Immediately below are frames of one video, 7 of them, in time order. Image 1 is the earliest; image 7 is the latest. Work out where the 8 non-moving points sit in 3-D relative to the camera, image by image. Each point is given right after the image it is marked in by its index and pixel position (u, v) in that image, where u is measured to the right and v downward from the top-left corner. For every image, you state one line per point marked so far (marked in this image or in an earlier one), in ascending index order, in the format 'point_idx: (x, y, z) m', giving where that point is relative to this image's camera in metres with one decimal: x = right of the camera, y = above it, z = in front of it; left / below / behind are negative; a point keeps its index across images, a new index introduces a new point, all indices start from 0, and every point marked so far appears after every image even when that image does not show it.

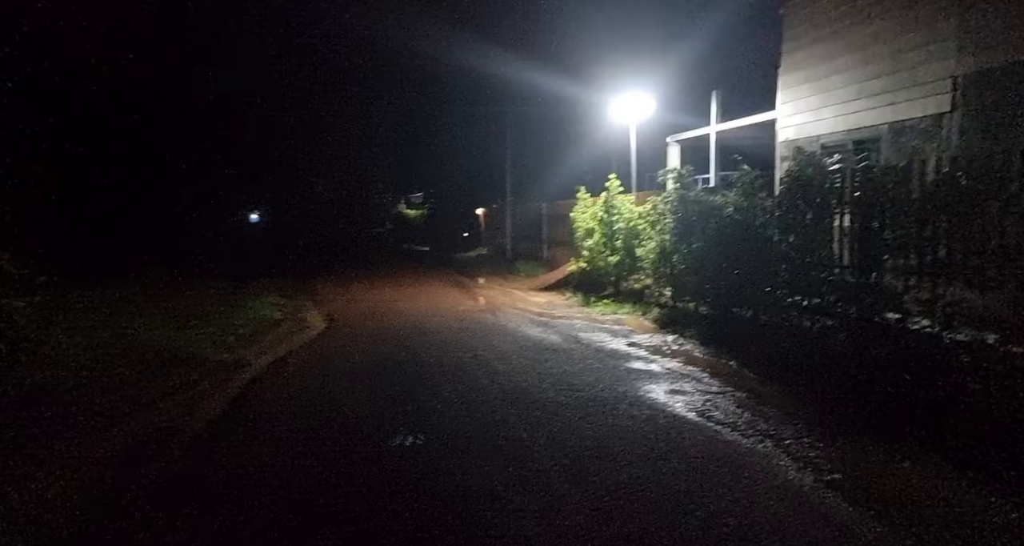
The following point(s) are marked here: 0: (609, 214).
0: (+2.5, +1.5, +15.2) m
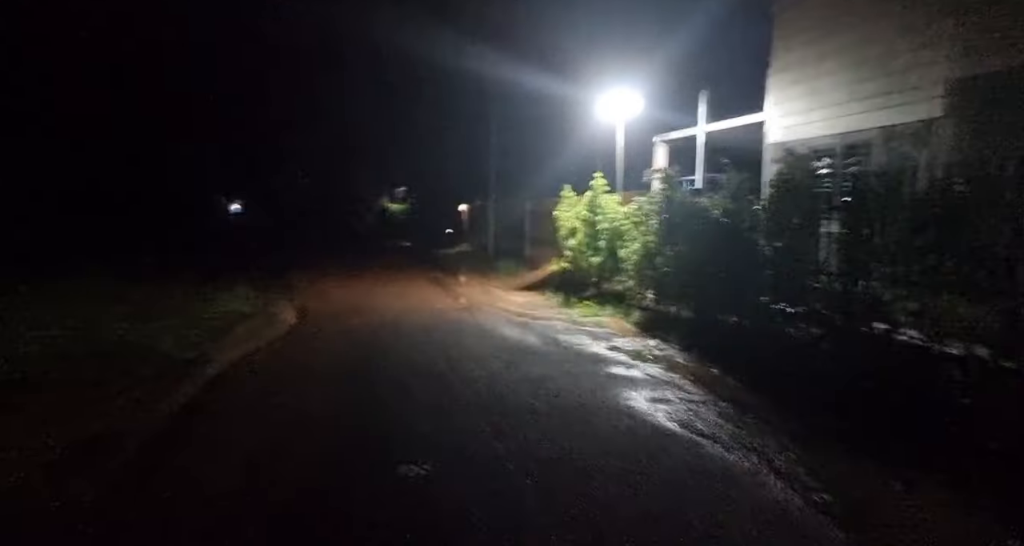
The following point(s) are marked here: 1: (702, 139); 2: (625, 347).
0: (+2.0, +1.5, +15.0) m
1: (+4.6, +3.2, +14.3) m
2: (+1.8, -1.2, +9.6) m
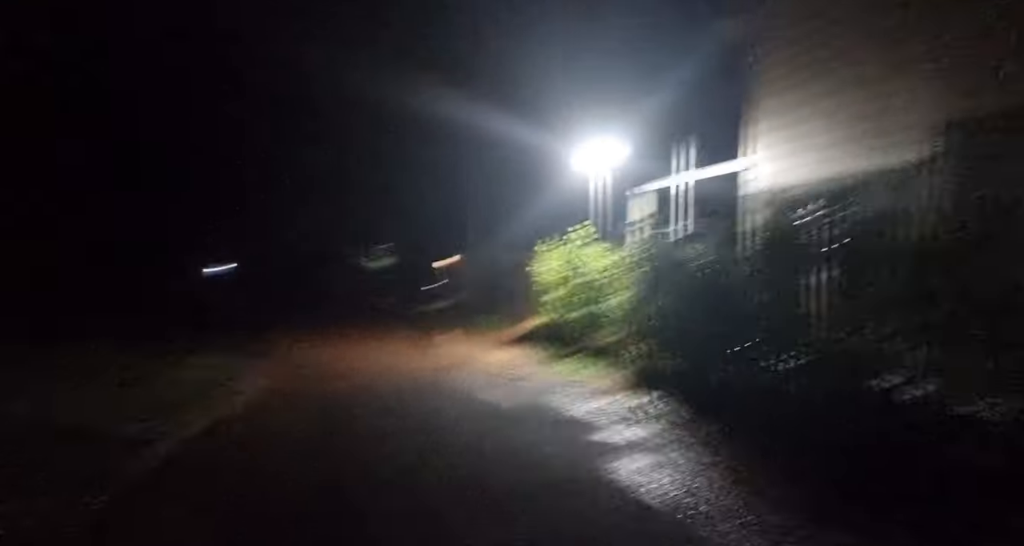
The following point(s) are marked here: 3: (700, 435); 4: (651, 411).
0: (+1.4, +0.2, +14.7) m
1: (+3.9, +2.0, +14.2) m
2: (+1.5, -2.1, +9.1) m
3: (+2.2, -2.0, +7.2) m
4: (+2.0, -2.0, +8.6) m
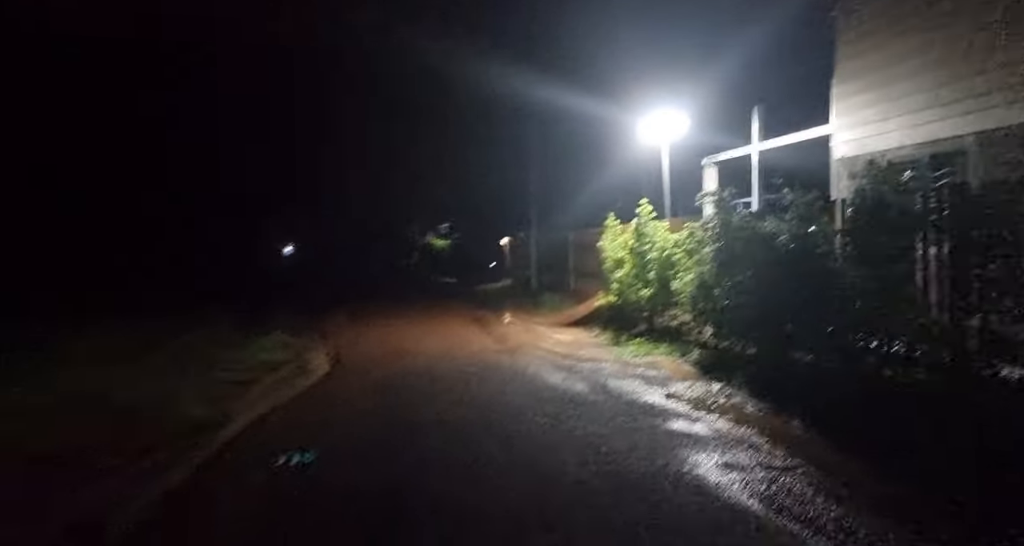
0: (+3.0, +0.7, +13.9) m
1: (+5.4, +2.5, +13.1) m
2: (+2.5, -1.7, +8.5) m
3: (+3.0, -1.7, +6.5) m
4: (+2.9, -1.7, +7.9) m
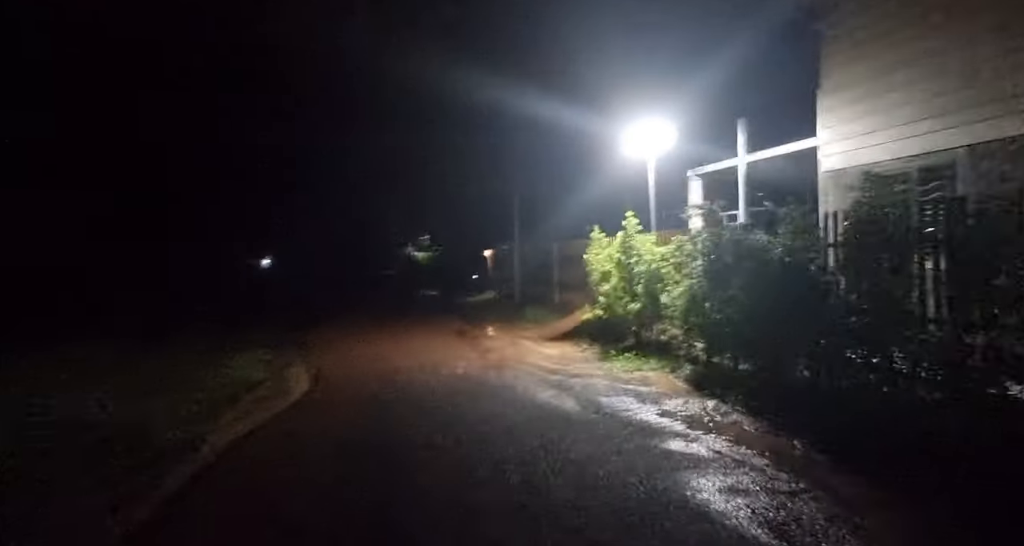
0: (+2.7, +0.4, +13.7) m
1: (+5.1, +2.2, +13.1) m
2: (+2.3, -1.9, +8.2) m
3: (+2.9, -1.9, +6.3) m
4: (+2.8, -1.9, +7.8) m
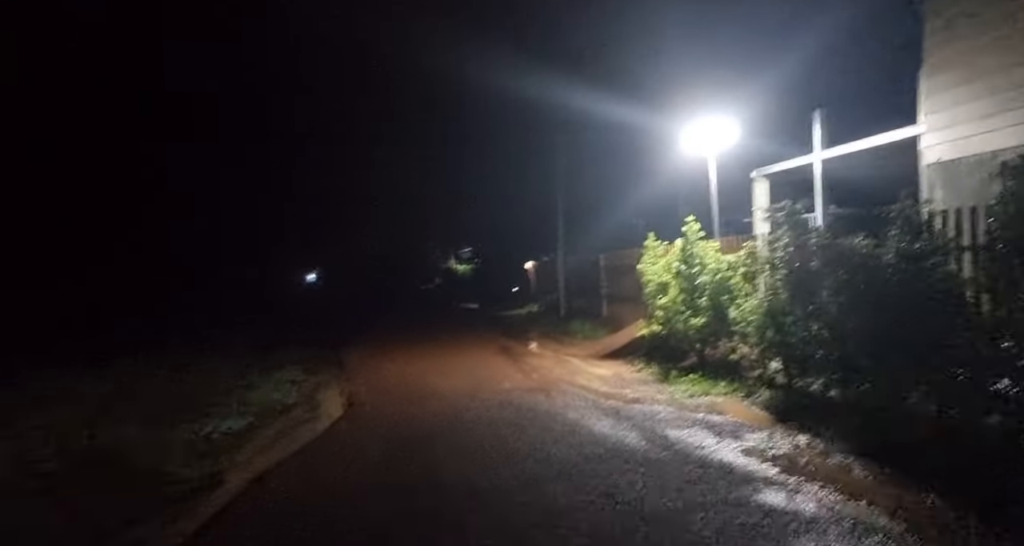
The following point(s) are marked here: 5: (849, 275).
0: (+3.7, +0.2, +12.4) m
1: (+6.0, +2.0, +11.6) m
2: (+3.0, -2.1, +6.9) m
3: (+3.4, -2.0, +4.9) m
4: (+3.4, -2.0, +6.4) m
5: (+4.3, 0.0, +7.6) m
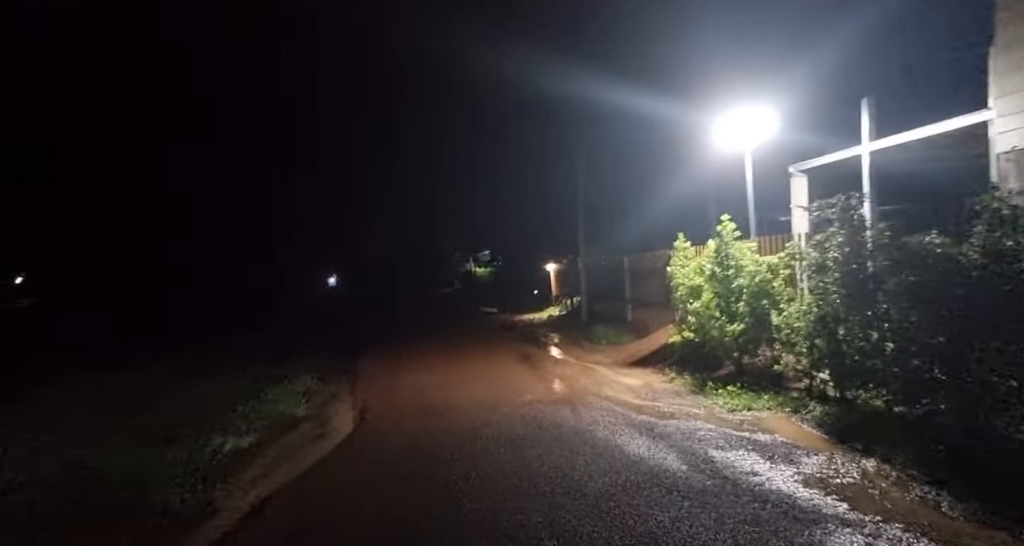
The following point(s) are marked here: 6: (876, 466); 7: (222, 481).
0: (+4.1, +0.1, +11.5) m
1: (+6.4, +2.0, +10.7) m
2: (+3.2, -2.1, +6.0) m
3: (+3.6, -2.0, +4.0) m
4: (+3.7, -2.0, +5.5) m
5: (+4.6, -0.1, +6.7) m
6: (+3.8, -2.0, +6.3) m
7: (-3.6, -2.6, +7.6) m
